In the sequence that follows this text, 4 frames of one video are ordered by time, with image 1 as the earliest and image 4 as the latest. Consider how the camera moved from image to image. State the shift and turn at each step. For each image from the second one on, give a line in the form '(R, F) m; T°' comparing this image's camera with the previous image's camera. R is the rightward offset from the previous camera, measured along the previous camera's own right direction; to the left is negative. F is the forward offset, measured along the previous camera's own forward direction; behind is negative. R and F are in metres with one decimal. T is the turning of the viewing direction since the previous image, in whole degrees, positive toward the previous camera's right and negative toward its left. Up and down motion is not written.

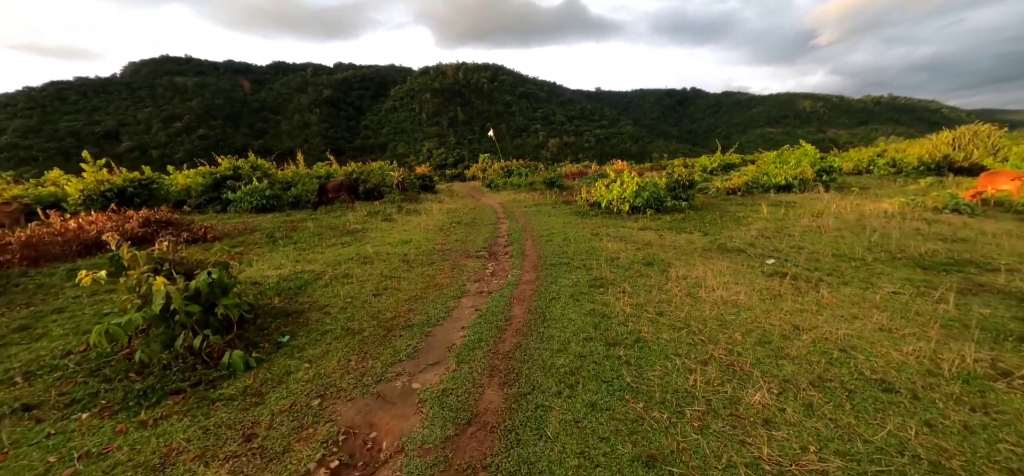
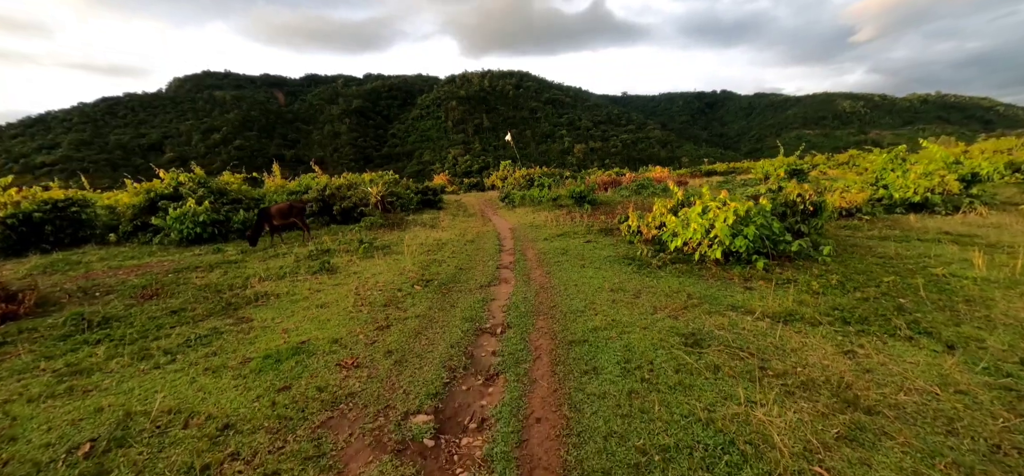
(+0.2, +3.6) m; -4°
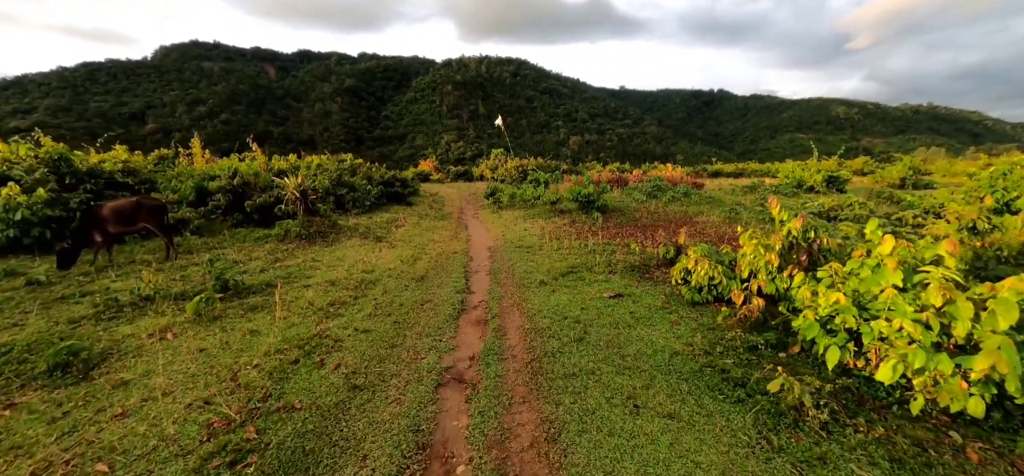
(+0.2, +3.1) m; +1°
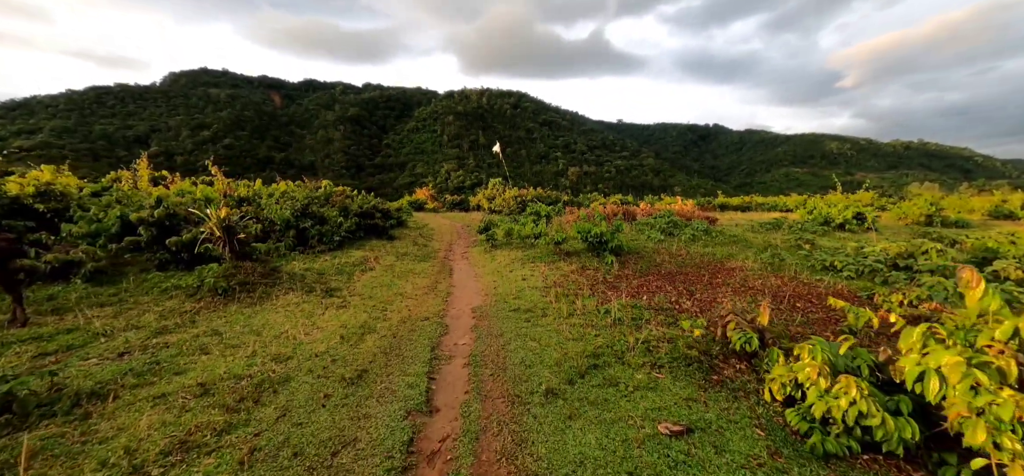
(0.0, +1.7) m; 0°
